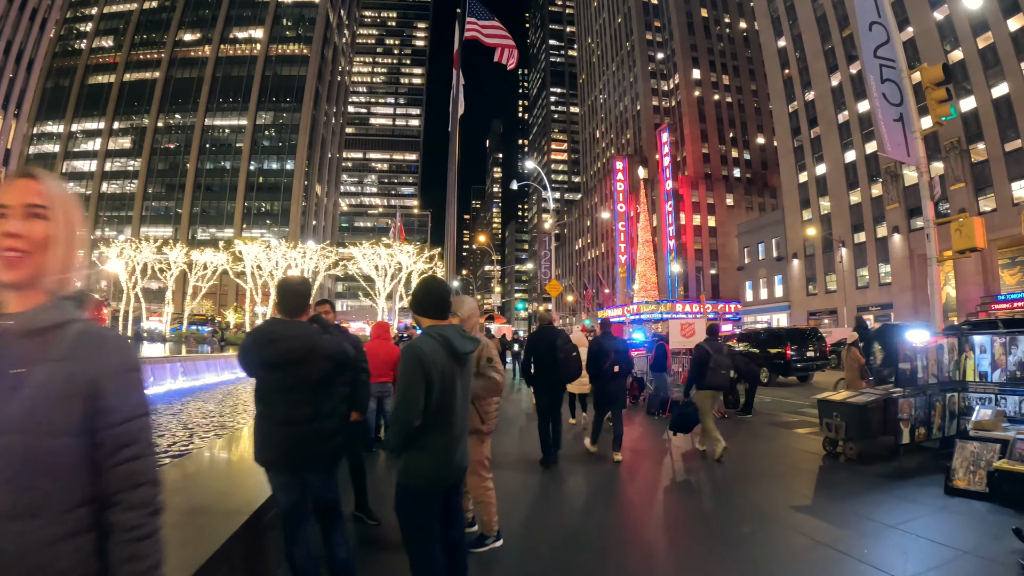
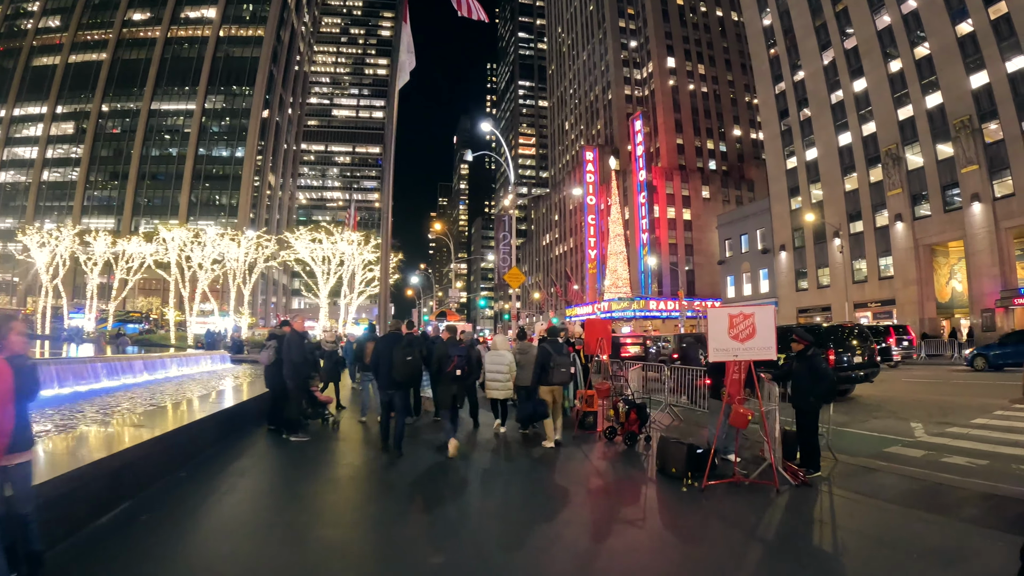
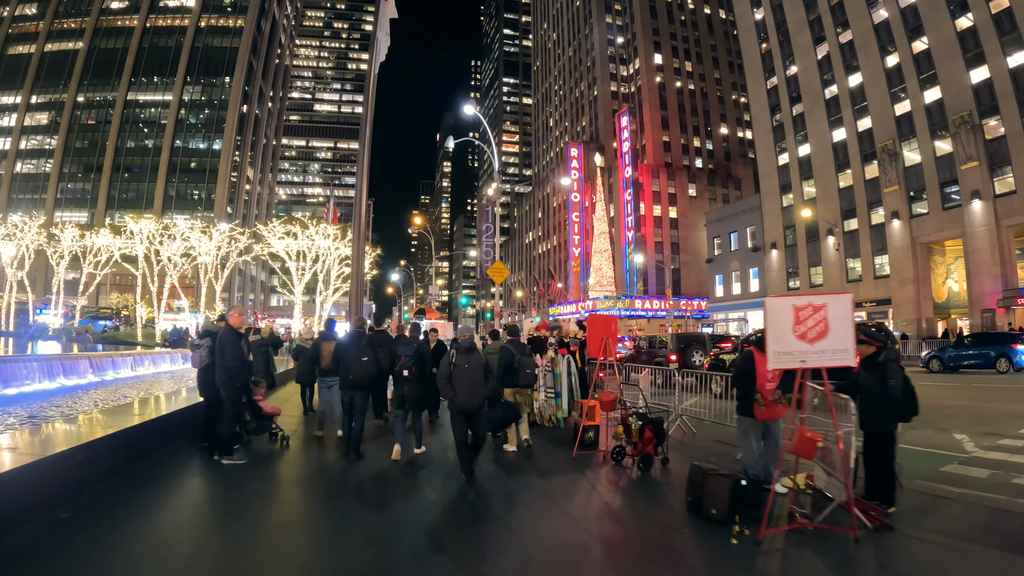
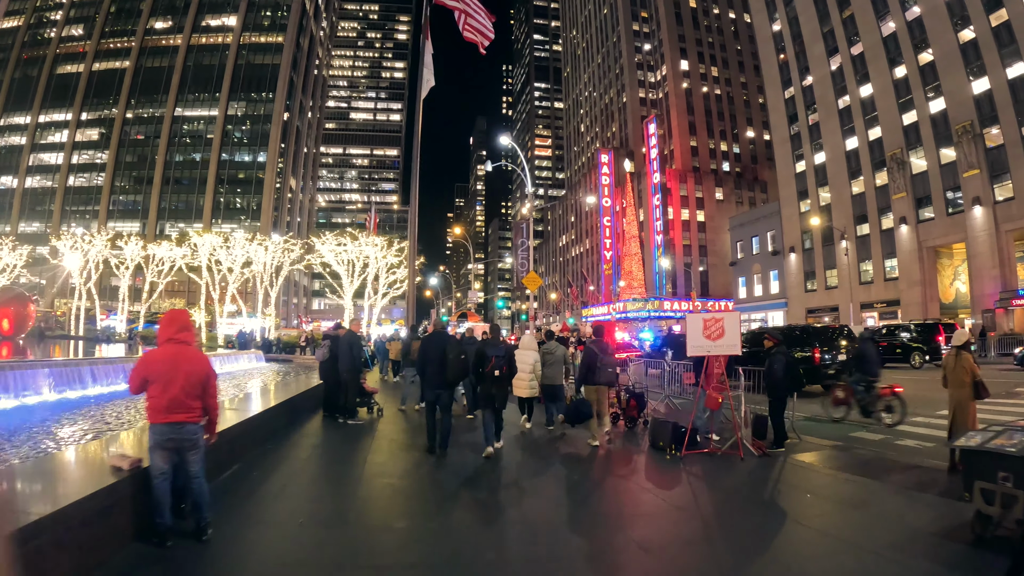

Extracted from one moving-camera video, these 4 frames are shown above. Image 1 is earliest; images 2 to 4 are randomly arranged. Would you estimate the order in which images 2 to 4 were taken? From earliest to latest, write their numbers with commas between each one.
4, 2, 3
